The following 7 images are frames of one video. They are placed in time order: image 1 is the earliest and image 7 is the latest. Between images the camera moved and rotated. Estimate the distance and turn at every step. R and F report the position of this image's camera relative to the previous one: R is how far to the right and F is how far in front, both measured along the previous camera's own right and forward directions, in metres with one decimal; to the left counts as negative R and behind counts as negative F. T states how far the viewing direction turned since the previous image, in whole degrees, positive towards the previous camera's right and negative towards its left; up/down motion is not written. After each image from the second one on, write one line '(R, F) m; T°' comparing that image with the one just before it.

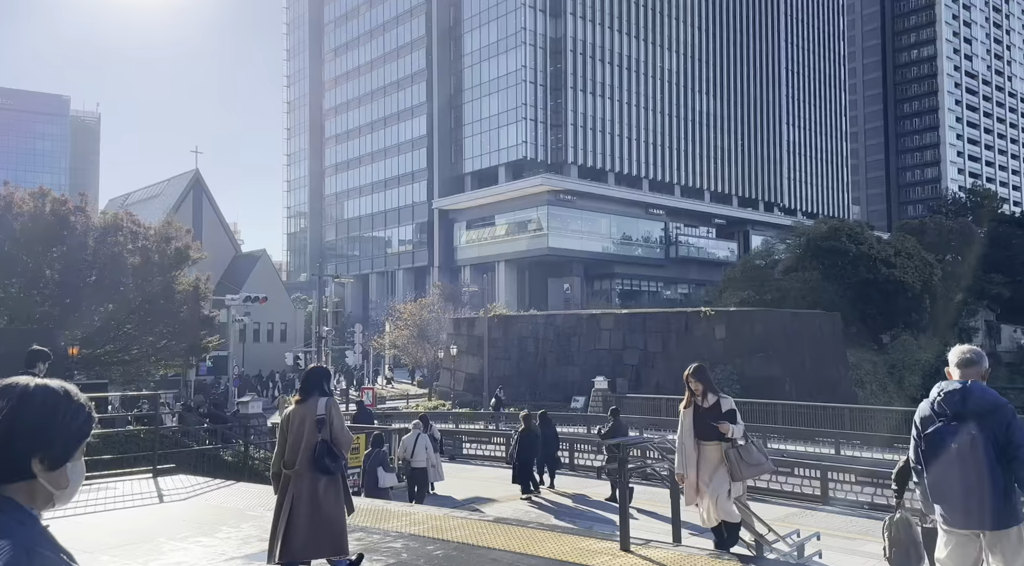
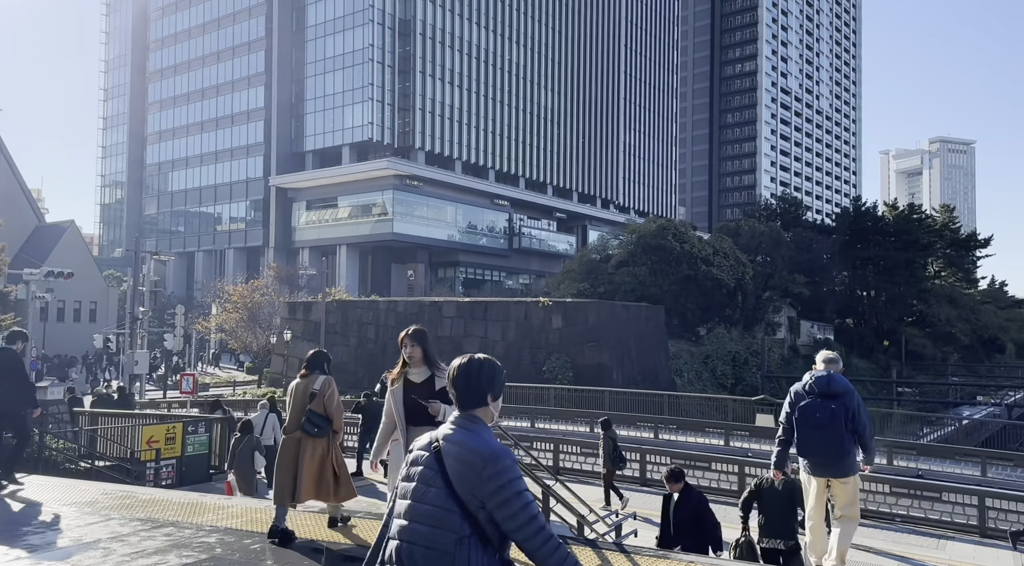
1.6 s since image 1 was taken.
(-0.7, +0.1) m; +12°
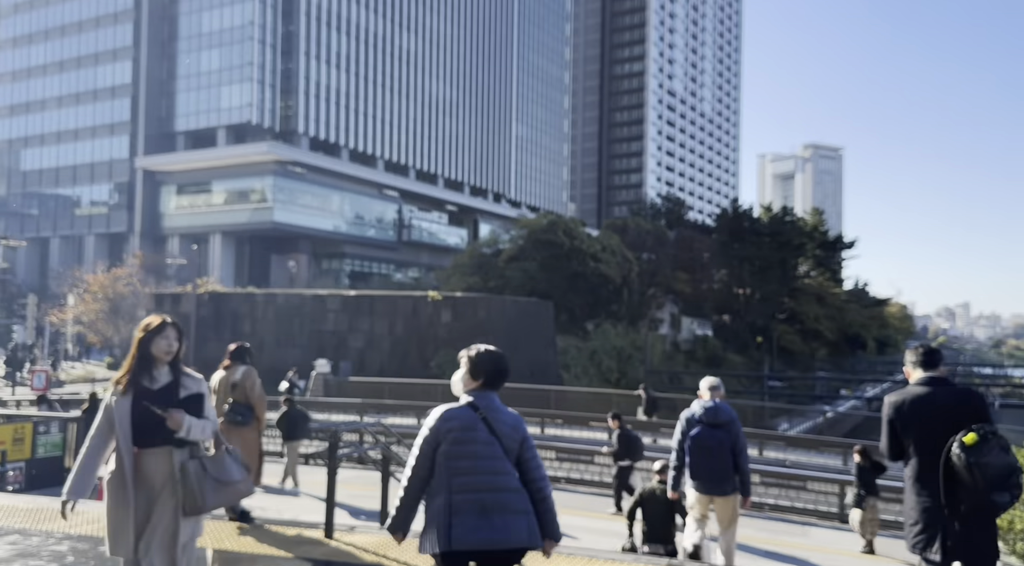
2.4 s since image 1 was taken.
(-0.4, +0.7) m; +8°
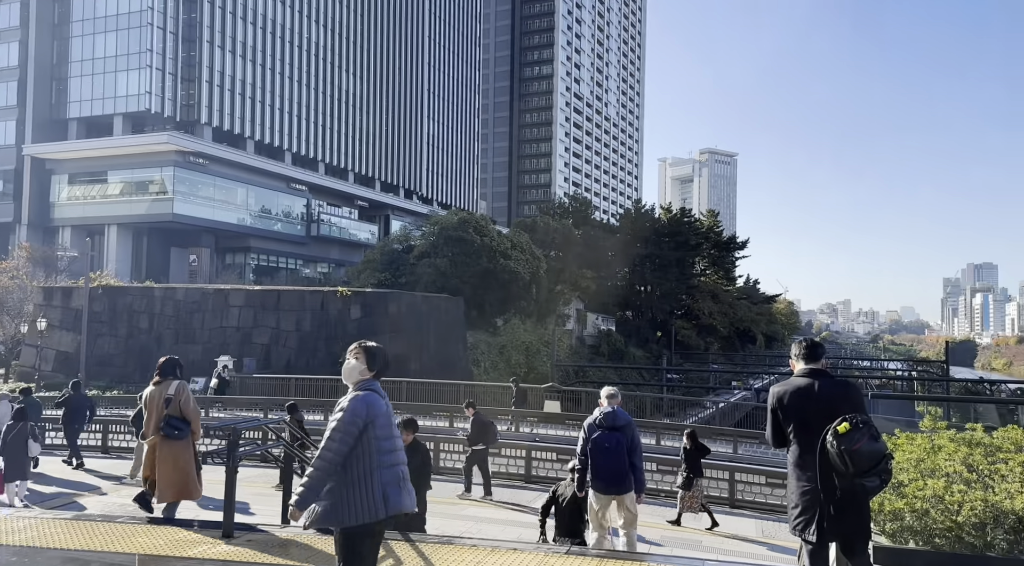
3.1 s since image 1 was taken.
(-0.2, -0.4) m; +7°
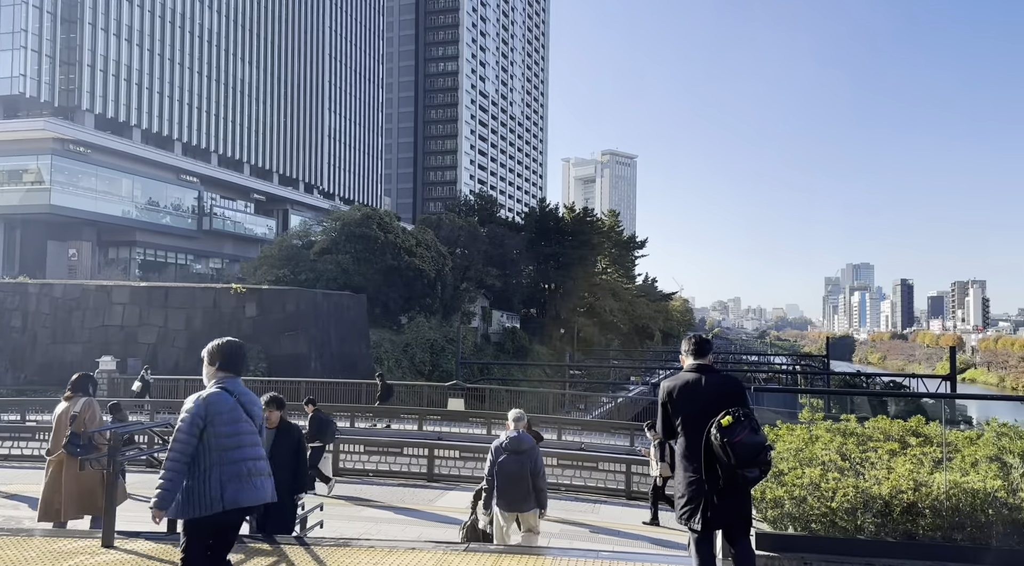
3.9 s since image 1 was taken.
(+0.1, 0.0) m; +6°
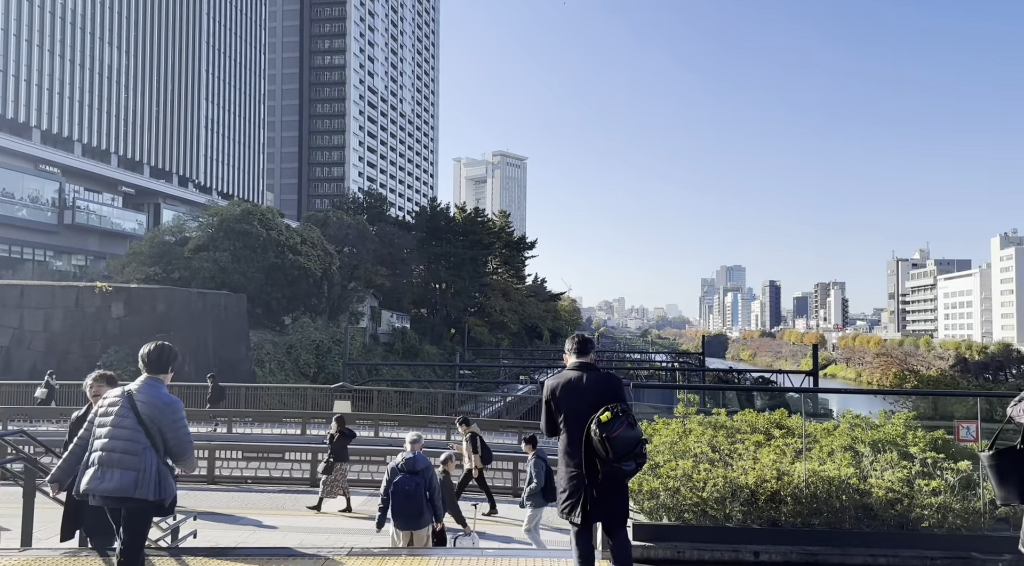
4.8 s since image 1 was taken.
(+0.1, 0.0) m; +7°
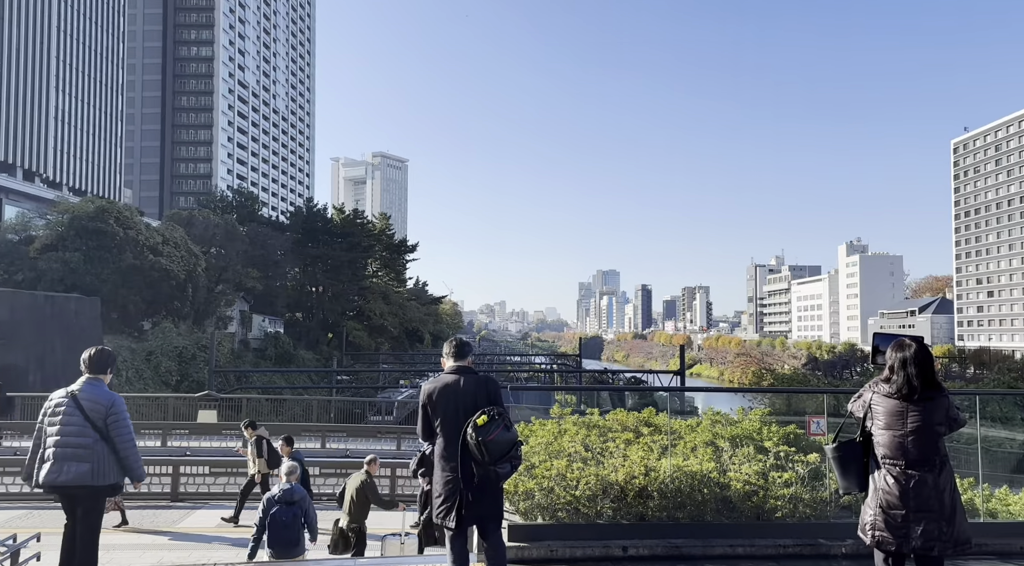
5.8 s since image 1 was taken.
(+0.1, 0.0) m; +8°
